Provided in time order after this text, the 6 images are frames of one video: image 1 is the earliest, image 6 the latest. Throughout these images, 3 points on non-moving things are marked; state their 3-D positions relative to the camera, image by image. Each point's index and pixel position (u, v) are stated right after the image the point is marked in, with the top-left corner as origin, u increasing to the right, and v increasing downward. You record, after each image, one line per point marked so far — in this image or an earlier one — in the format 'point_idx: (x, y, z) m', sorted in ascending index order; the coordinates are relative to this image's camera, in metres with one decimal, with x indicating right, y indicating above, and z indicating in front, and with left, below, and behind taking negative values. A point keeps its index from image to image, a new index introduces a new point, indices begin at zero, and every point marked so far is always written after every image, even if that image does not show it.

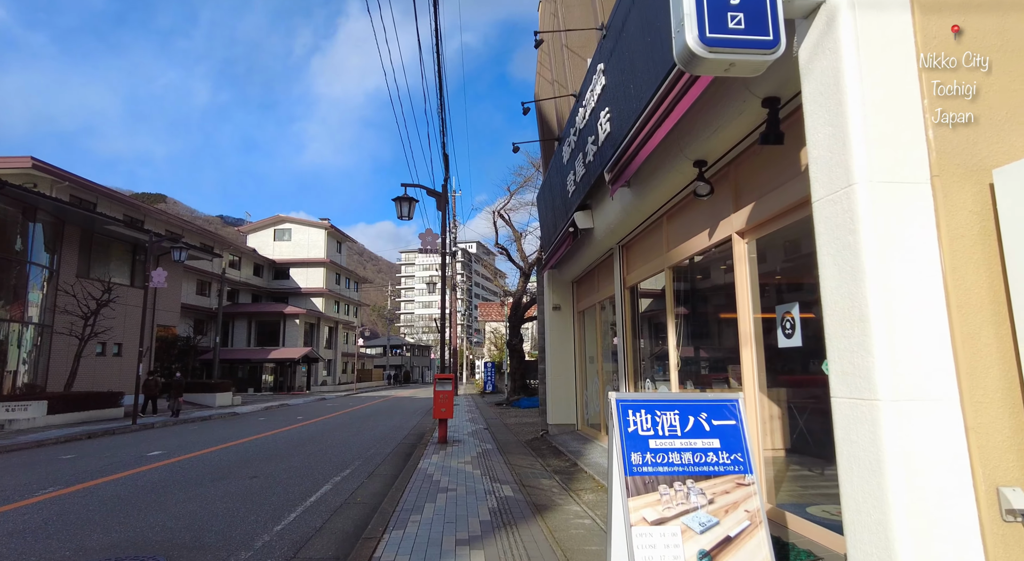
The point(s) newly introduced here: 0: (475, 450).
0: (-0.7, -3.2, +10.1) m
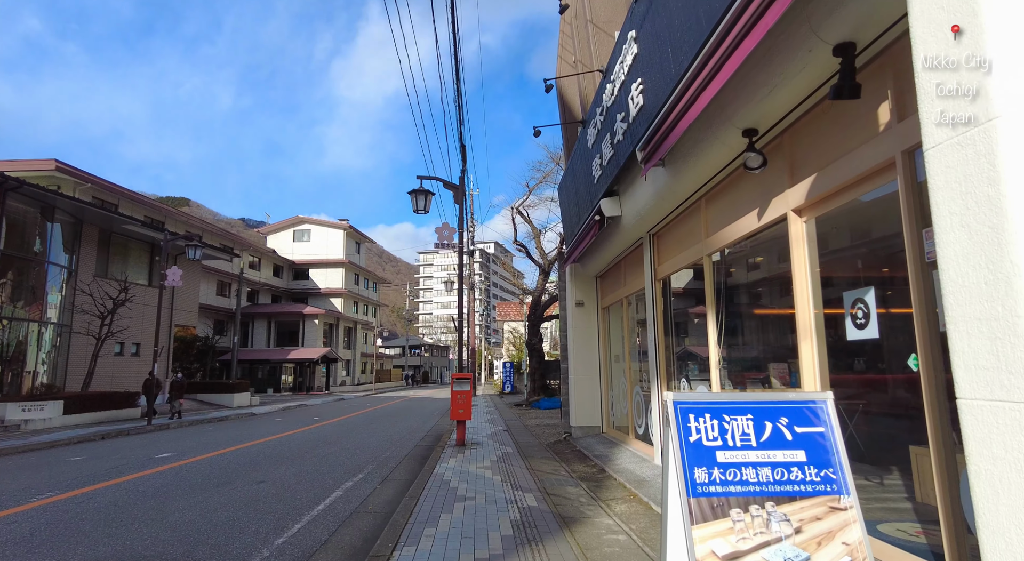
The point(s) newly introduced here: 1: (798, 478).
0: (-0.3, -3.1, +9.5) m
1: (+1.4, -0.9, +2.4) m
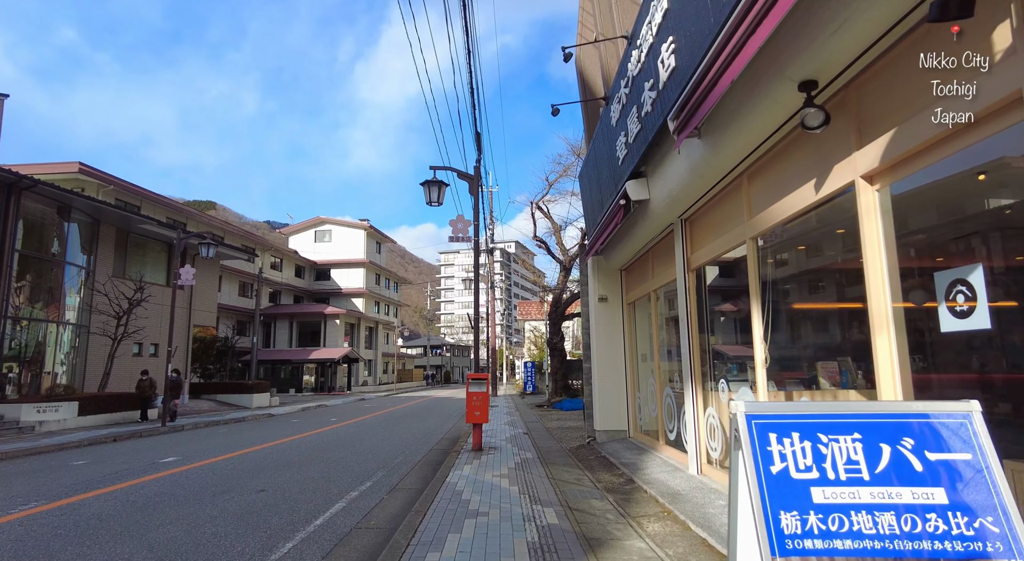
0: (0.0, -3.0, +8.9) m
1: (+1.4, -0.8, +1.7) m
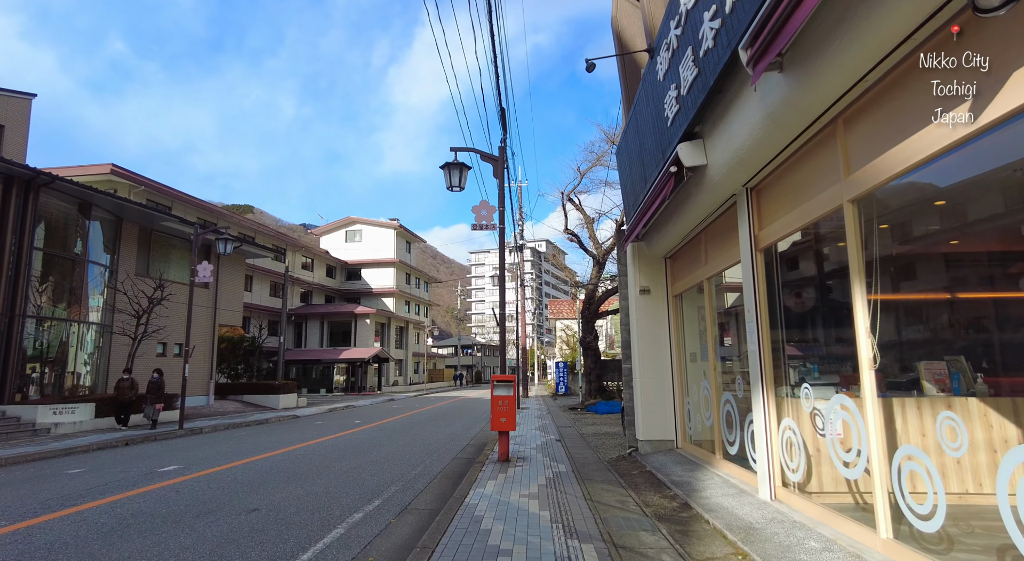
0: (+0.5, -2.8, +7.8) m
1: (+1.4, -0.6, +0.6) m
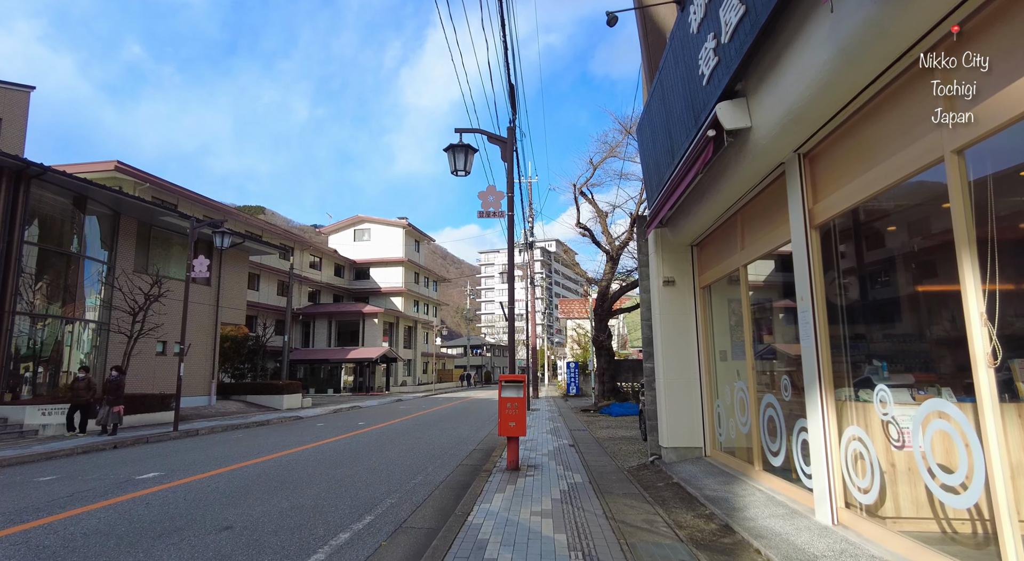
0: (+0.6, -2.7, +7.0) m
1: (+1.4, -0.5, -0.3) m
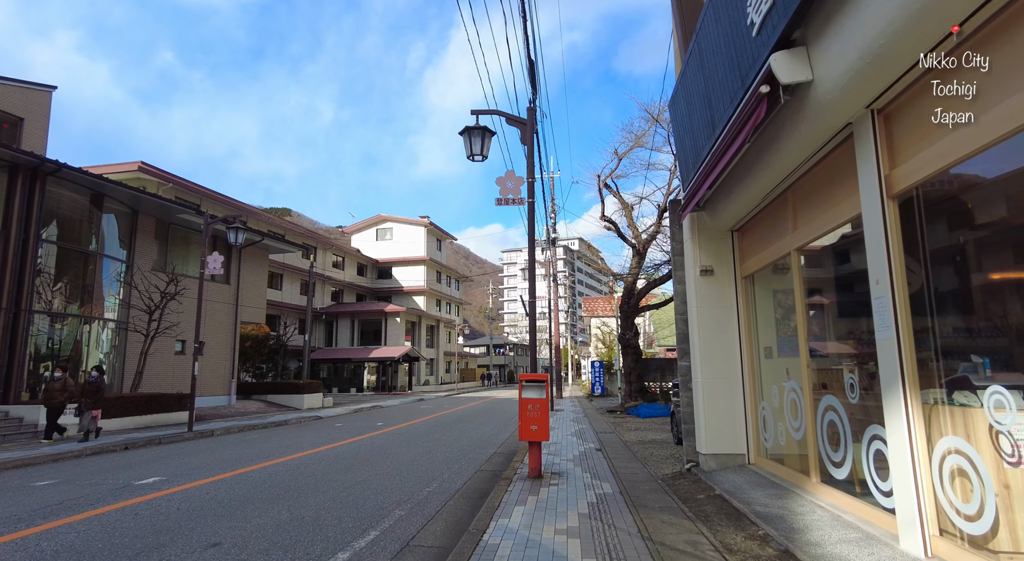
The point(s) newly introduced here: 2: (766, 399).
0: (+0.9, -2.6, +6.3) m
1: (+1.3, -0.3, -1.0) m
2: (+3.2, -1.5, +6.7) m
